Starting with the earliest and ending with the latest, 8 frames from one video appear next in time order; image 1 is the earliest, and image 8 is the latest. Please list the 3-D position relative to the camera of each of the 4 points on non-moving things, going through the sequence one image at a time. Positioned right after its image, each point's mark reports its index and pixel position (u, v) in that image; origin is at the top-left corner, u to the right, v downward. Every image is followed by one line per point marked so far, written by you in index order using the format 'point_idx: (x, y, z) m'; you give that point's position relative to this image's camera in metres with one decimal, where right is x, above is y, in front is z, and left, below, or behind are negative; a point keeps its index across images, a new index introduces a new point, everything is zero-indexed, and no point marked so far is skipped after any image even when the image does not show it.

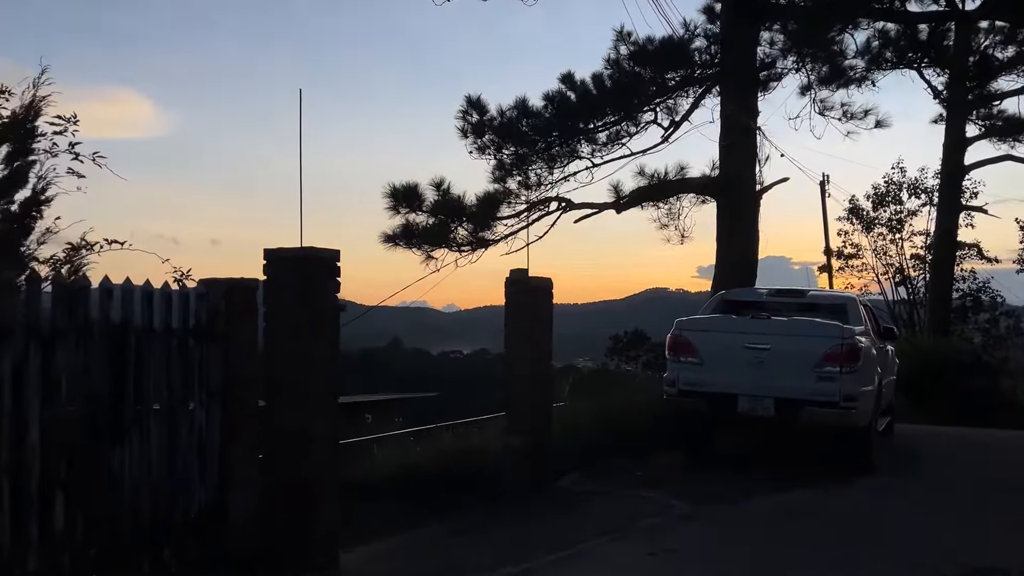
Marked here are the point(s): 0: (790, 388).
0: (+2.7, -1.0, +8.0) m
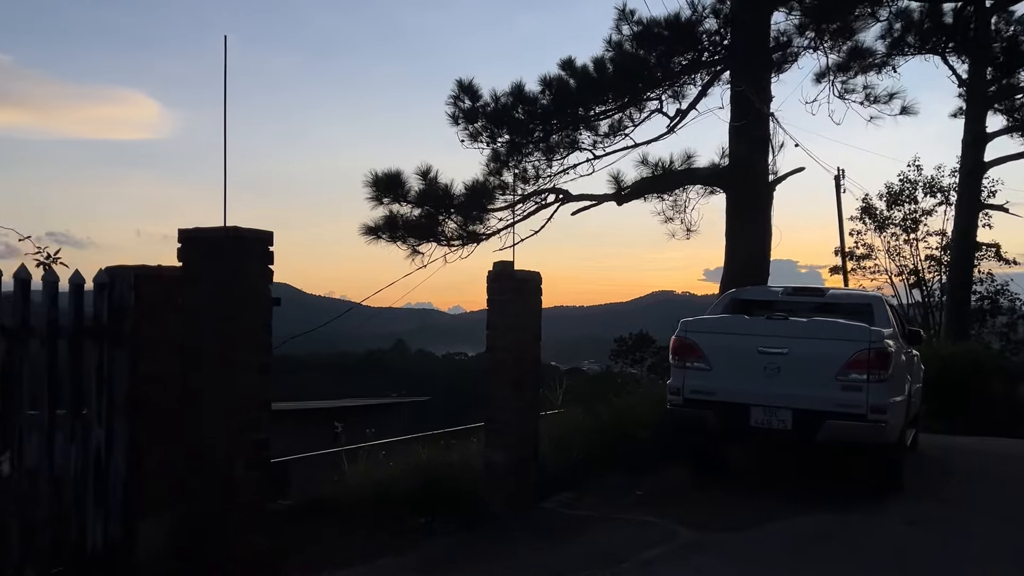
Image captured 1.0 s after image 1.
0: (+2.6, -1.0, +7.1) m
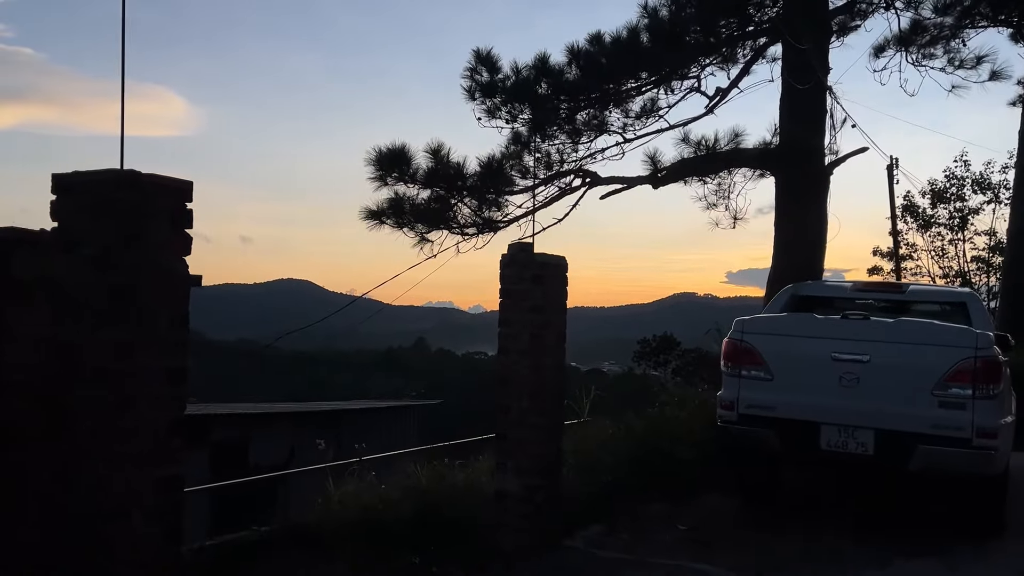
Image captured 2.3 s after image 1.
0: (+2.7, -0.9, +5.7) m
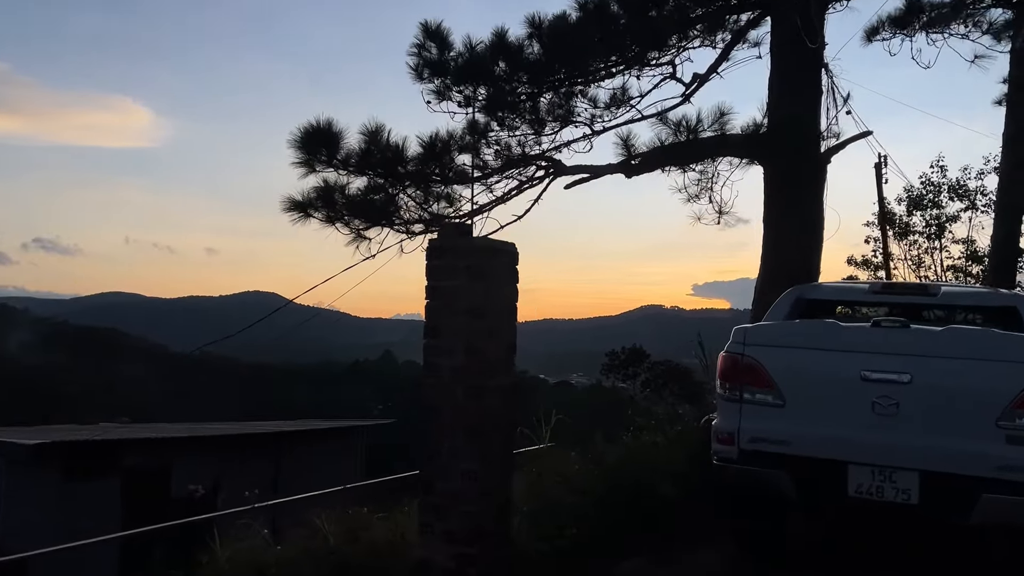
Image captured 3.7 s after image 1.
0: (+2.3, -0.9, +4.3) m
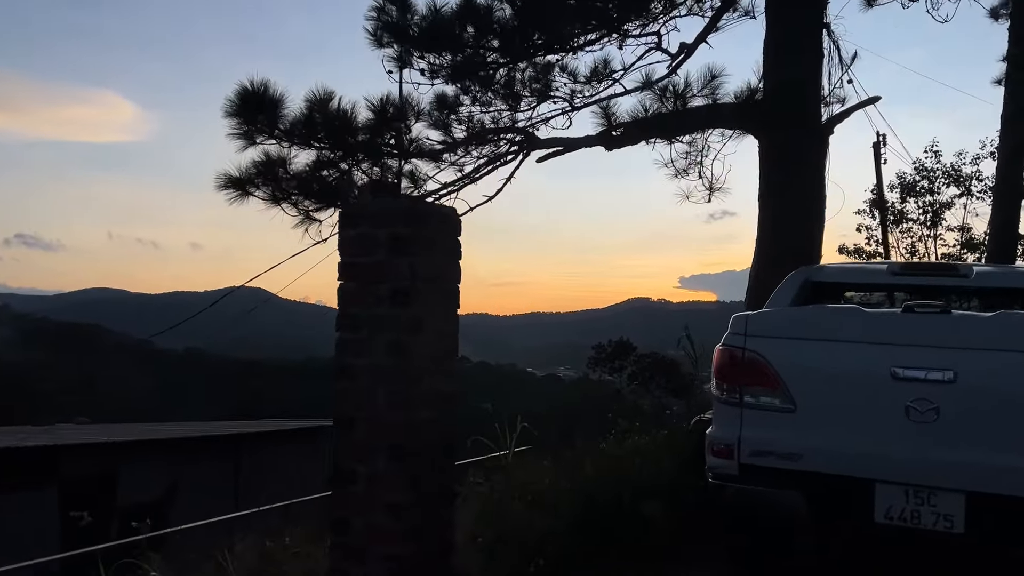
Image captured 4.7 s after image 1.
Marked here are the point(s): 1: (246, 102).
0: (+2.1, -0.8, +3.5) m
1: (-2.2, +1.6, +7.0) m
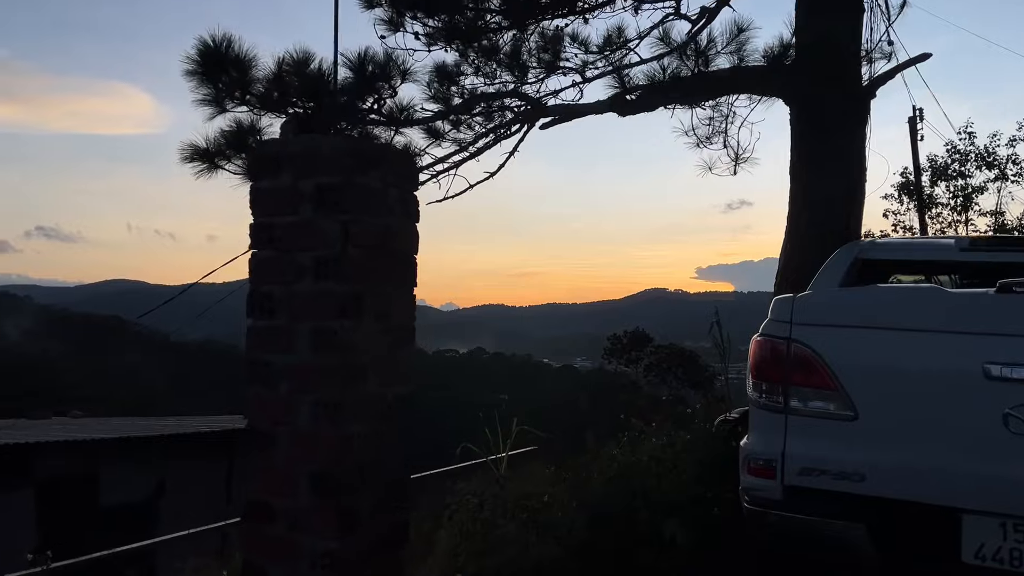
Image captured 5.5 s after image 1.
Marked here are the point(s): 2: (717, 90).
0: (+2.0, -0.7, +2.6) m
1: (-2.3, +1.7, +6.2) m
2: (+1.8, +1.7, +7.2) m
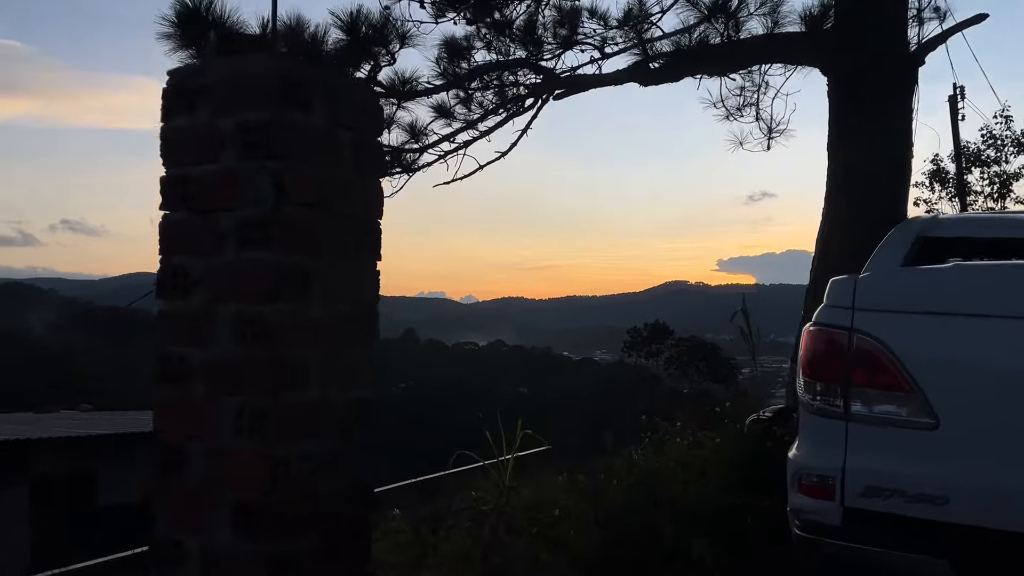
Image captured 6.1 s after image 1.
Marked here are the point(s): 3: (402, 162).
0: (+2.0, -0.6, +2.0) m
1: (-2.2, +1.8, +5.7) m
2: (+1.9, +1.8, +6.6) m
3: (-1.0, +1.1, +7.5) m
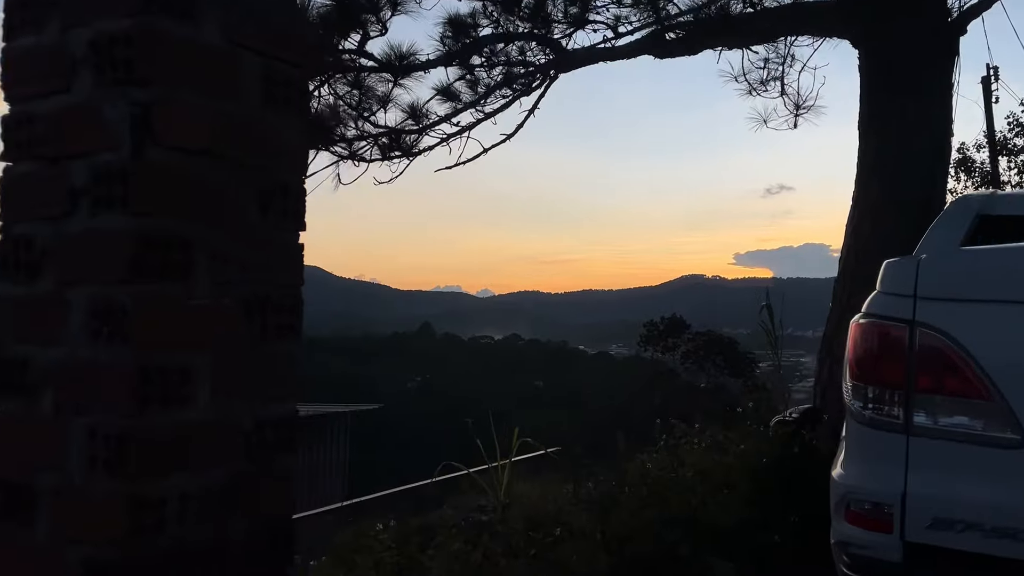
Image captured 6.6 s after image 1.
0: (+1.9, -0.6, +1.5) m
1: (-2.2, +1.9, +5.2) m
2: (+1.9, +1.9, +6.0) m
3: (-1.0, +1.2, +7.0) m
